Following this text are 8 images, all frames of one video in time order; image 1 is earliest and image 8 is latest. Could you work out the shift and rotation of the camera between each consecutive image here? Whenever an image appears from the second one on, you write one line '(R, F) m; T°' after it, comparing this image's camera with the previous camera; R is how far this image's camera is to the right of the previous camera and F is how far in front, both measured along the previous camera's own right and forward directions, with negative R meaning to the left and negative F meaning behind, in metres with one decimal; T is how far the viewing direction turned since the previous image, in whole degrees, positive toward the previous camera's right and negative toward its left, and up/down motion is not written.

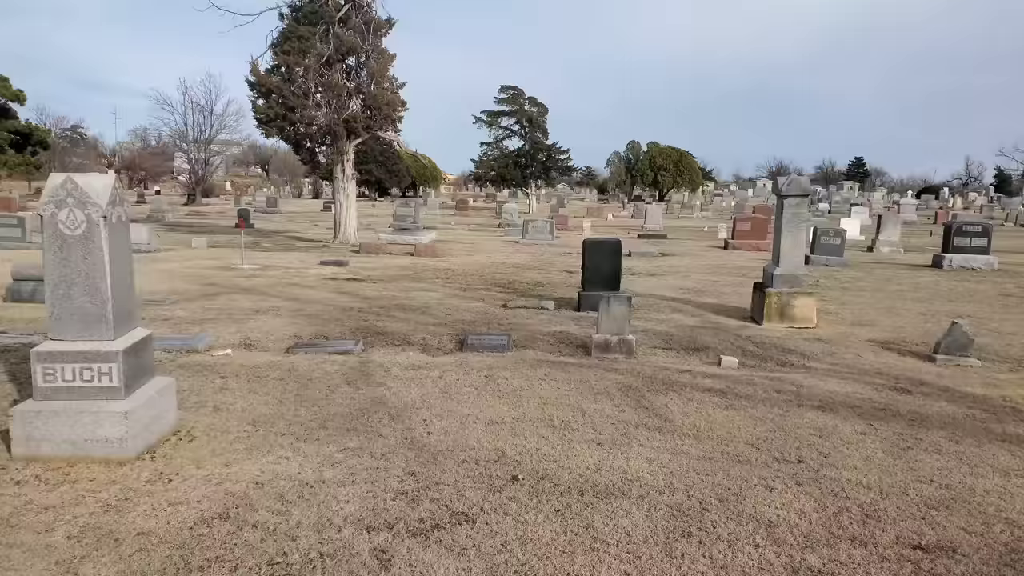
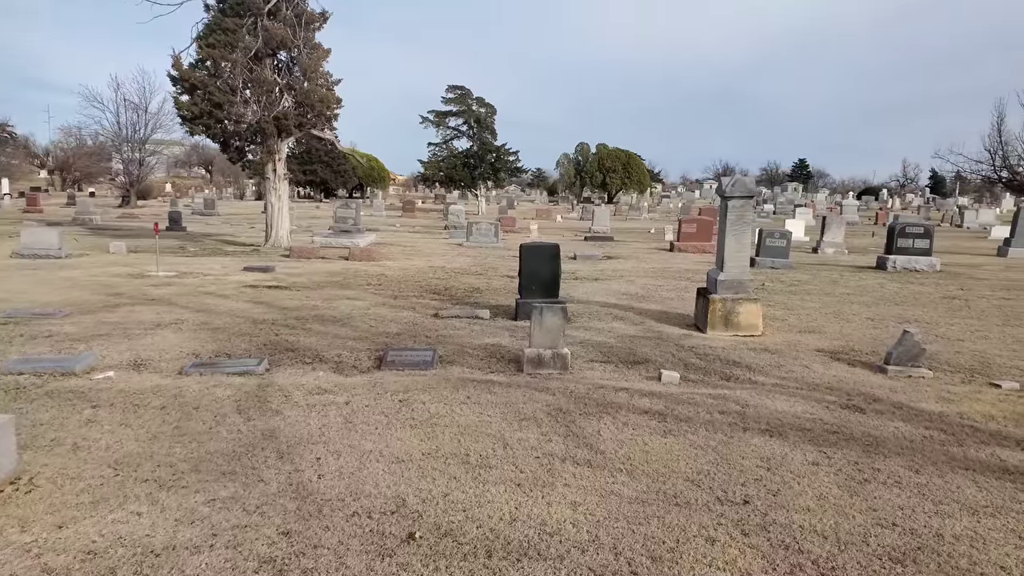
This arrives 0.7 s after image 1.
(+0.2, +0.6) m; +4°
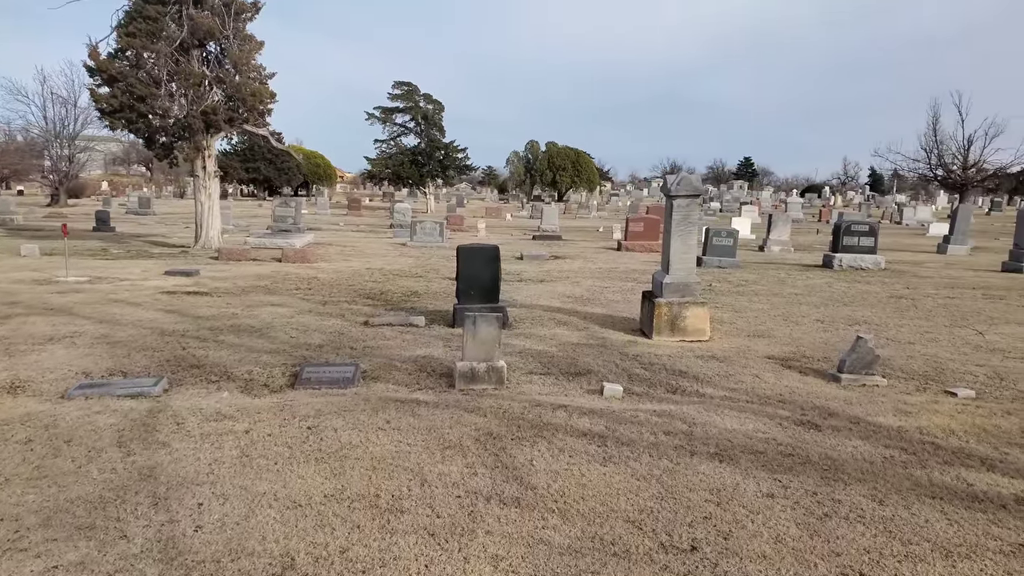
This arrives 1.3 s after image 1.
(+0.2, +0.5) m; +4°
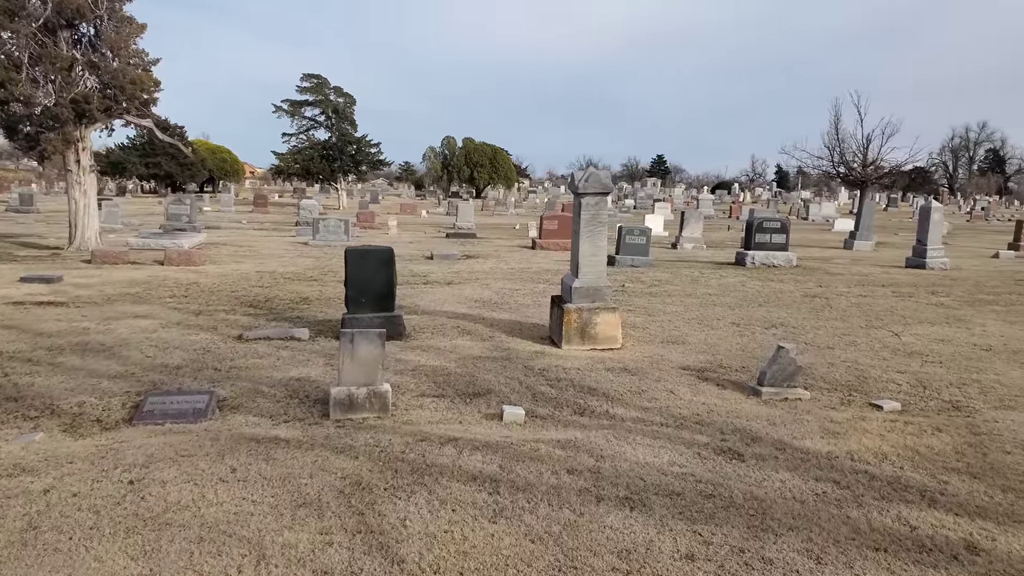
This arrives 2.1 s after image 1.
(+0.2, +0.7) m; +6°
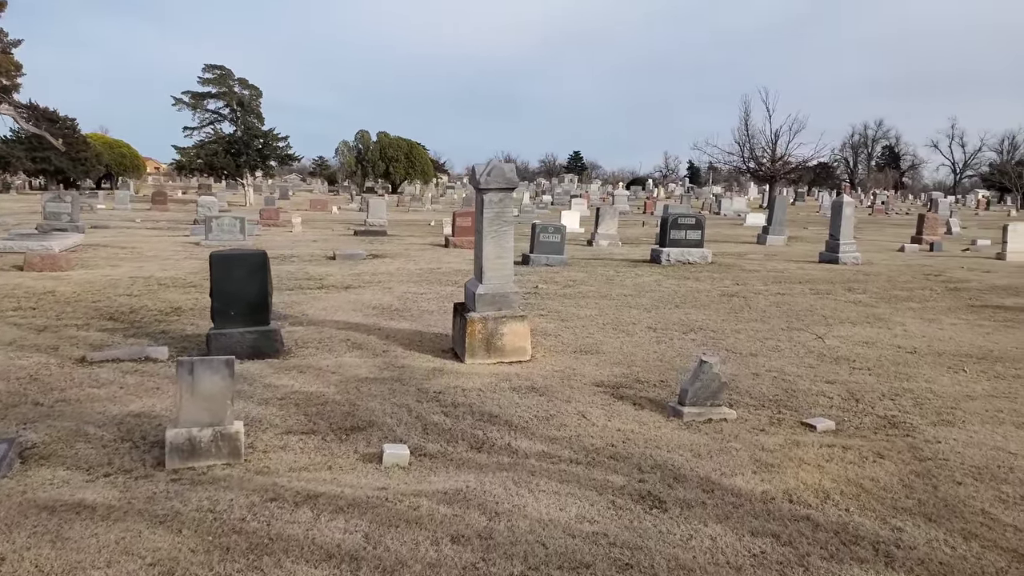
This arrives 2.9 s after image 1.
(+0.2, +0.8) m; +6°
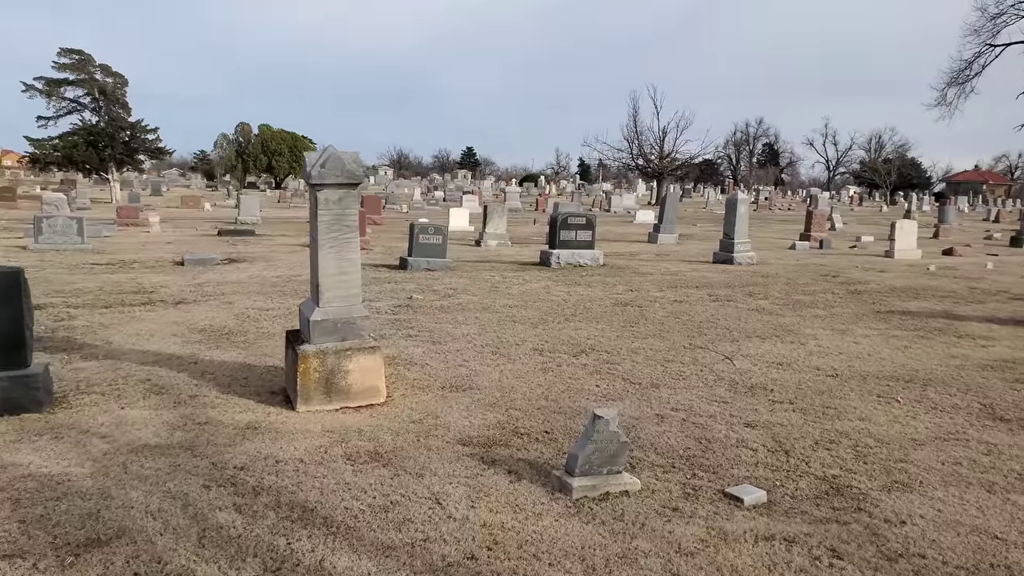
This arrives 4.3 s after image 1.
(+0.3, +1.3) m; +8°
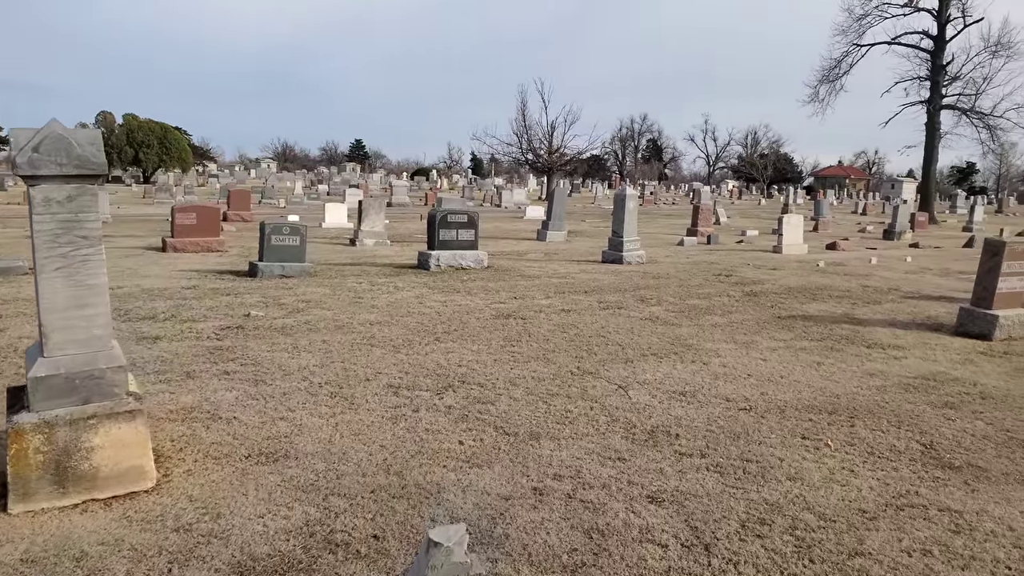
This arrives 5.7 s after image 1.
(+0.4, +1.3) m; +8°
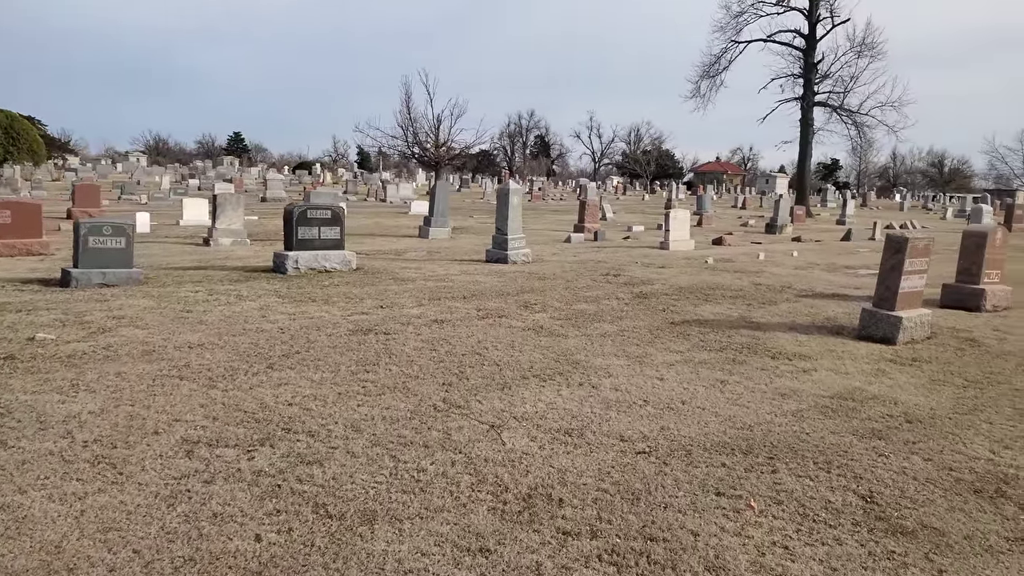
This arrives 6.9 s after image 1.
(+0.3, +1.2) m; +8°
